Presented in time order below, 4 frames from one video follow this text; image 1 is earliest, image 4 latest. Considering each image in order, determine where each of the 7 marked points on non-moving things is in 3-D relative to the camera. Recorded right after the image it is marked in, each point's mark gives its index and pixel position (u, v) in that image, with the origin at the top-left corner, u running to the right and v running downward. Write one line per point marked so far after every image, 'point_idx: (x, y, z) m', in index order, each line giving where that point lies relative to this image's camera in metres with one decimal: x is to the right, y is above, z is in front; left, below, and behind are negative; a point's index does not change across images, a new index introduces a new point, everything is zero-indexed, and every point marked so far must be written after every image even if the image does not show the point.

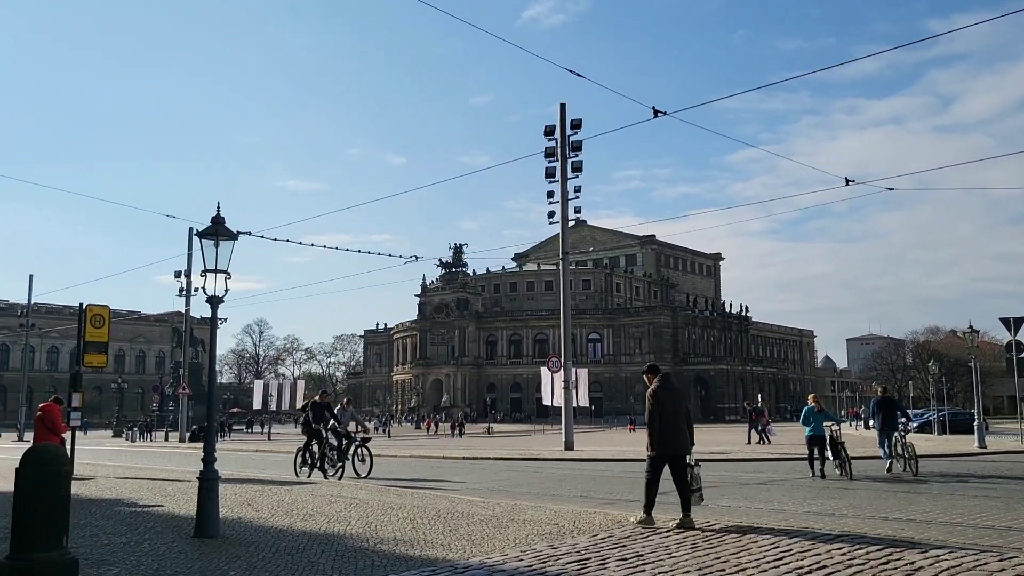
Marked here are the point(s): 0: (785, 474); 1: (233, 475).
0: (+5.4, -3.7, +18.5) m
1: (-5.9, -3.9, +19.5) m
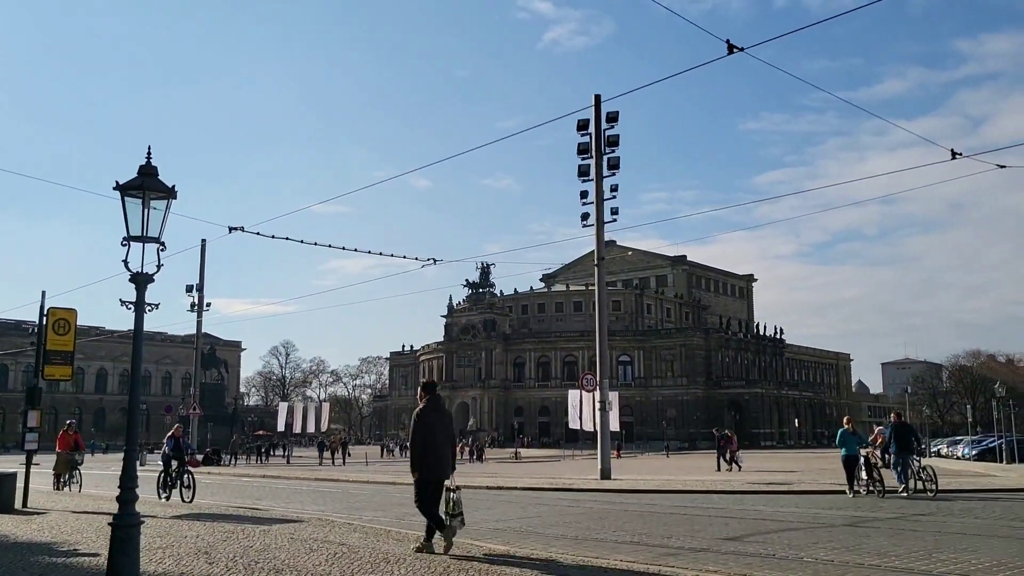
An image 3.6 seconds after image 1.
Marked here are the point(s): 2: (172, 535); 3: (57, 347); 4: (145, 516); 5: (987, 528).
0: (+5.9, -3.7, +15.3) m
1: (-5.3, -3.9, +16.6) m
2: (-4.2, -3.1, +11.6) m
3: (-8.4, -1.1, +17.2) m
4: (-5.7, -3.5, +14.4) m
5: (+6.6, -3.3, +13.0) m
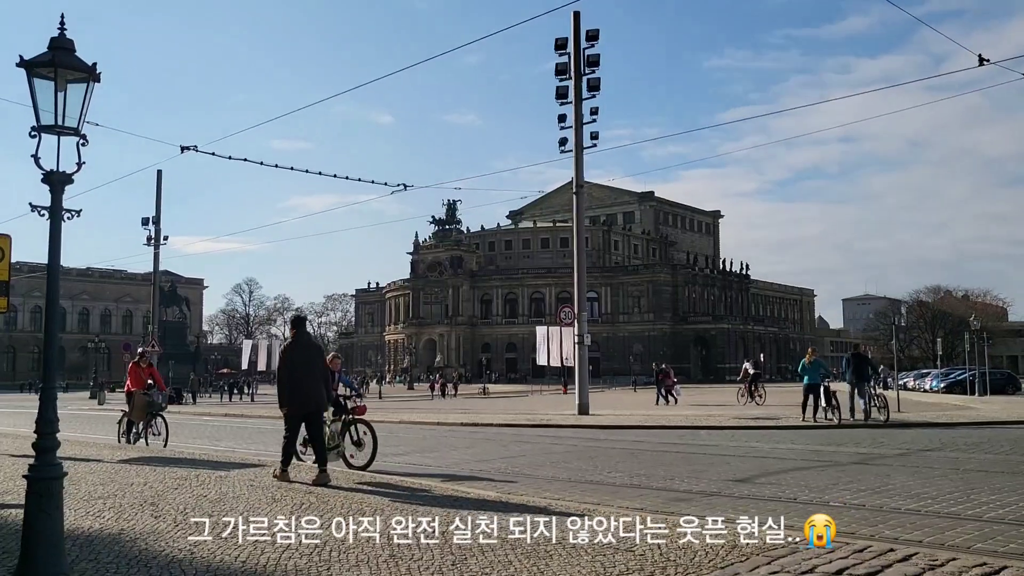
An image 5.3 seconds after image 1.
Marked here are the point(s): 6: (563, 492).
0: (+5.6, -2.5, +14.4) m
1: (-5.7, -2.7, +15.3) m
2: (-4.4, -2.1, +10.3) m
3: (-8.7, +0.2, +15.6) m
4: (-5.9, -2.4, +13.1) m
5: (+6.4, -2.3, +12.1) m
6: (+0.5, -2.2, +10.1) m
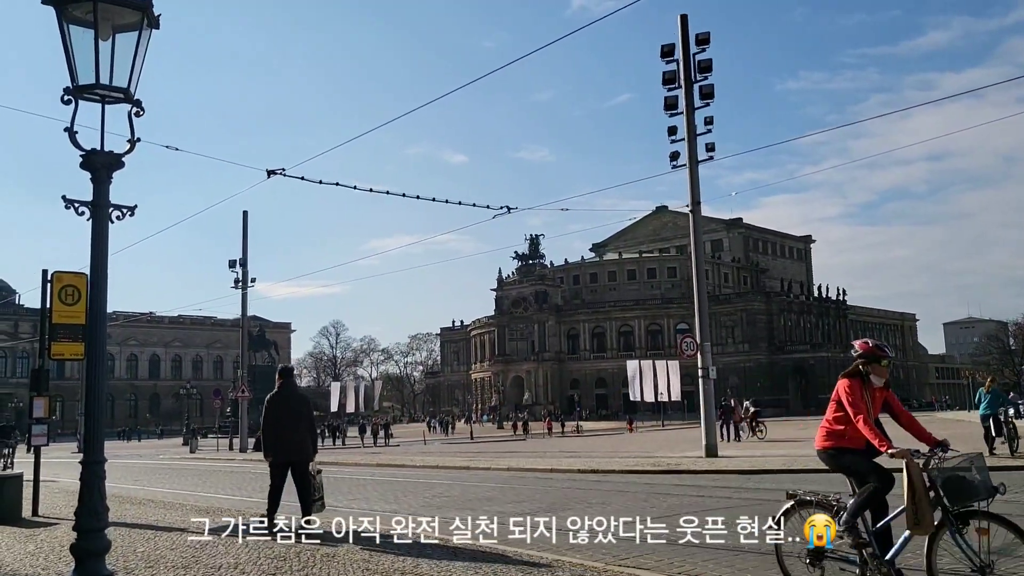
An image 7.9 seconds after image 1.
0: (+7.5, -2.6, +11.6) m
1: (-3.6, -3.2, +13.5) m
2: (-2.8, -2.5, +8.4) m
3: (-6.7, -0.5, +14.2) m
4: (-4.1, -2.9, +11.2) m
5: (+8.1, -2.3, +9.2) m
6: (+2.1, -2.4, +7.8) m
